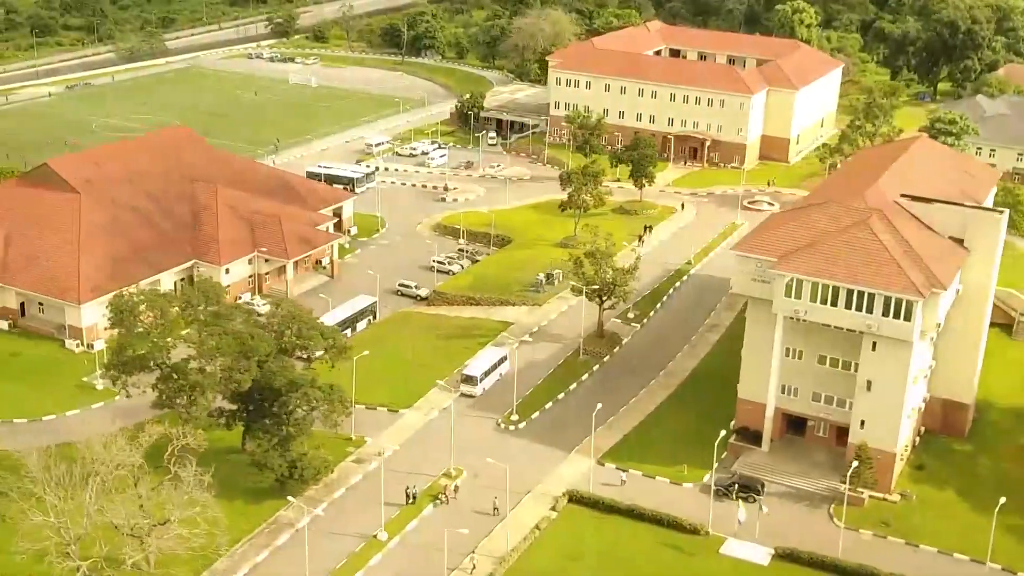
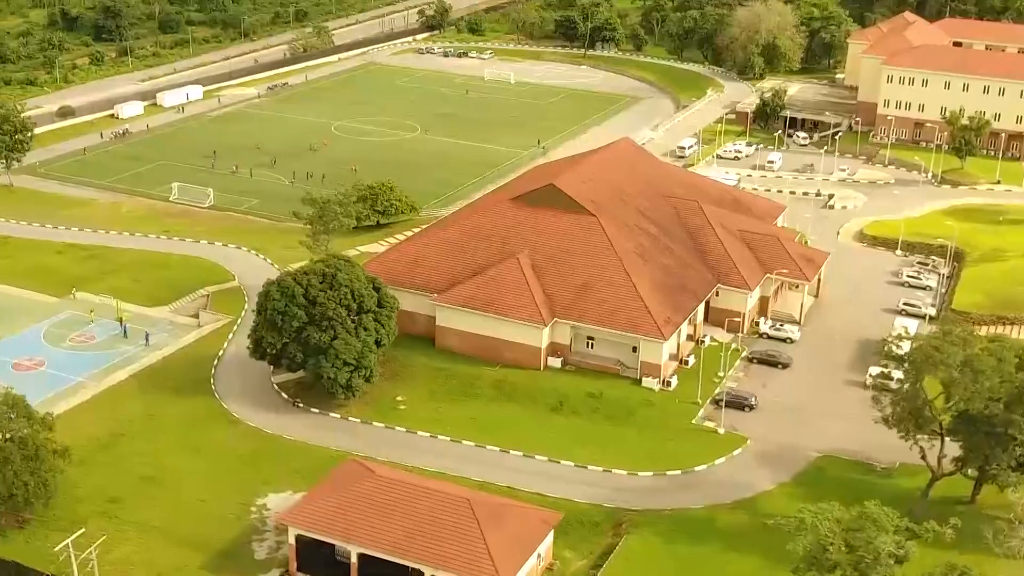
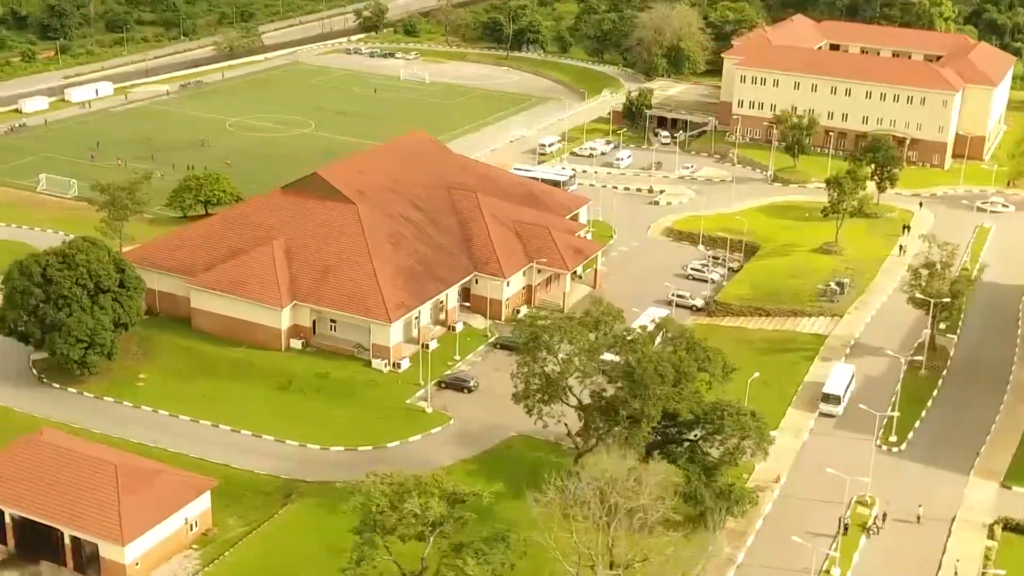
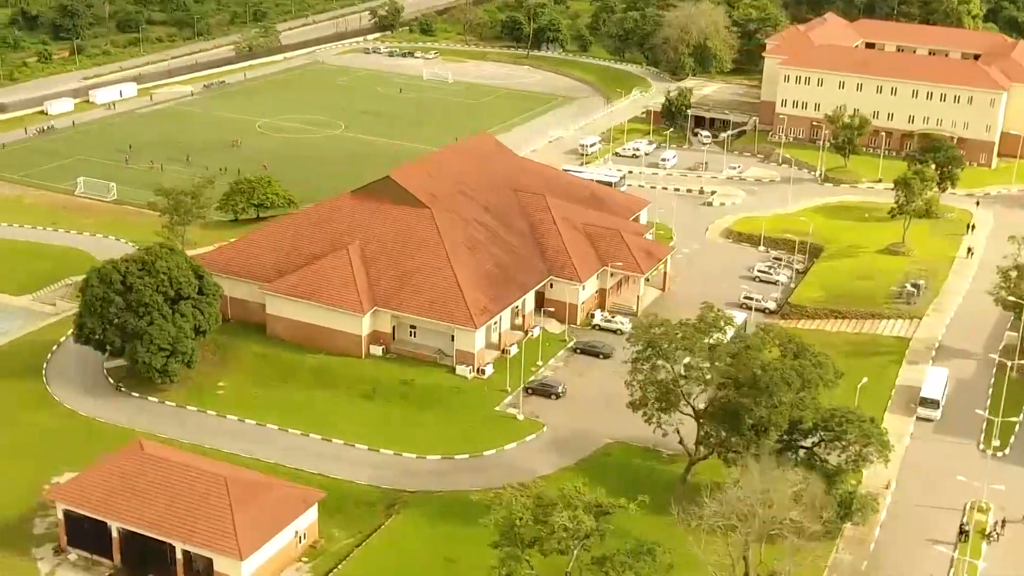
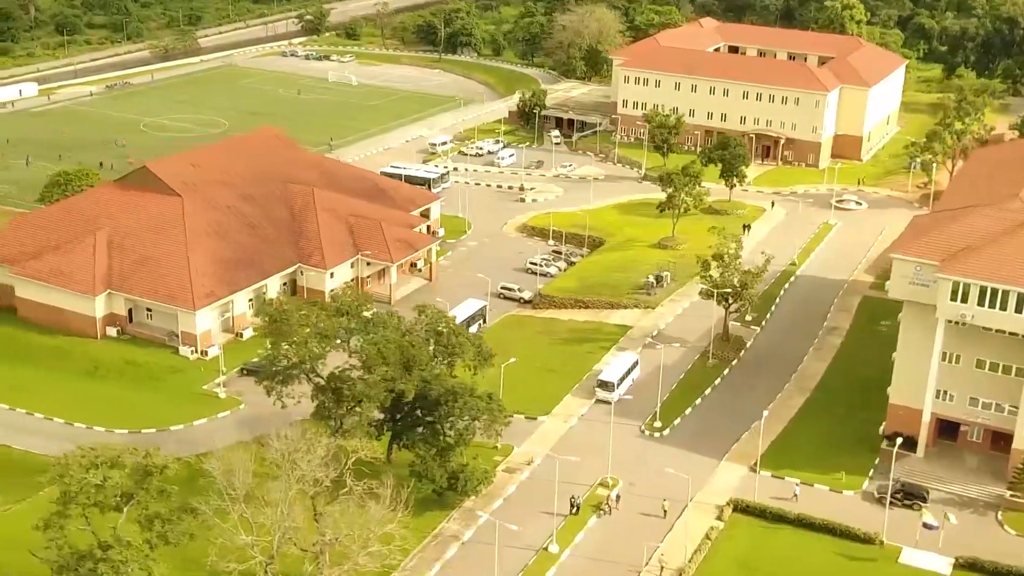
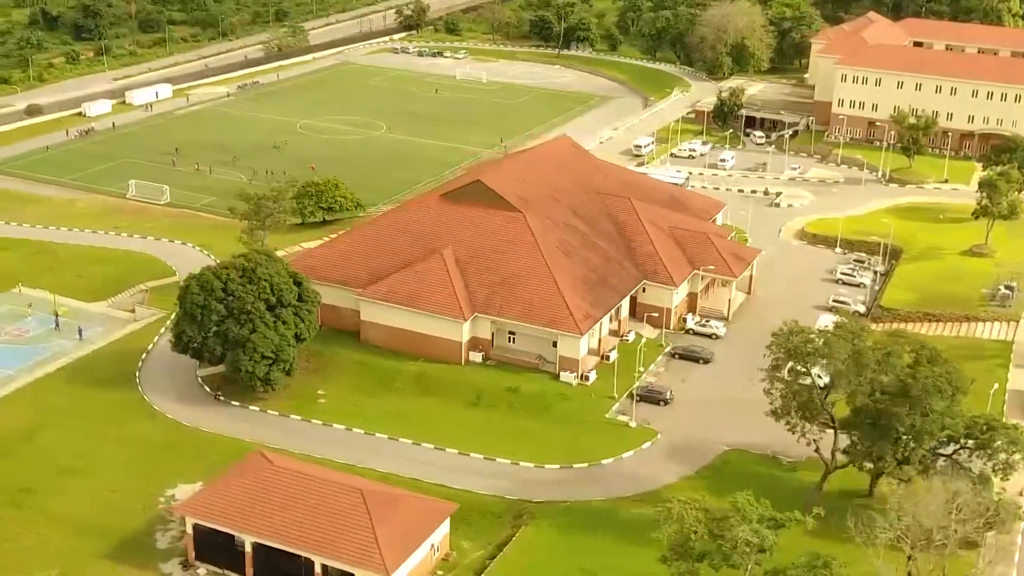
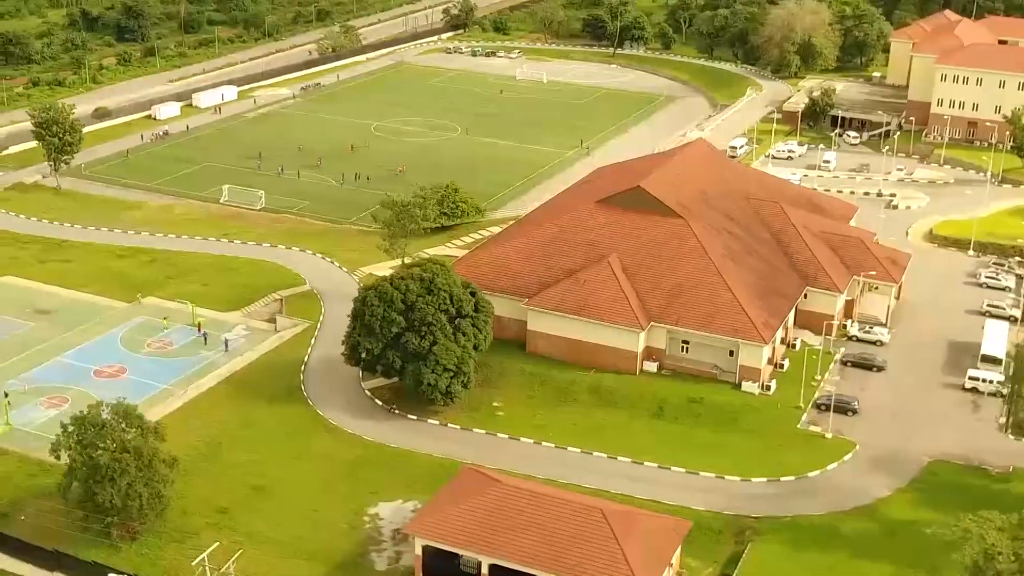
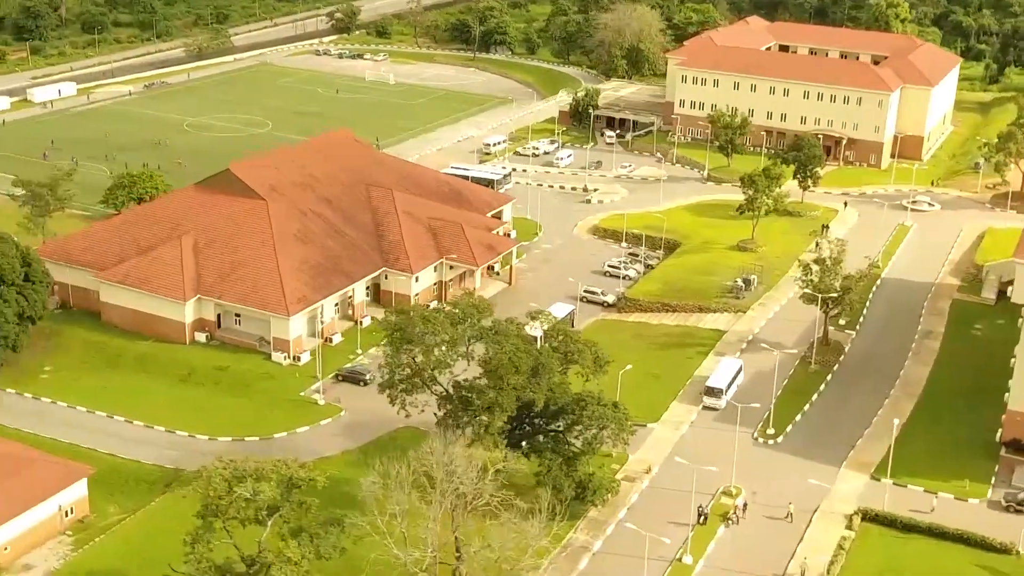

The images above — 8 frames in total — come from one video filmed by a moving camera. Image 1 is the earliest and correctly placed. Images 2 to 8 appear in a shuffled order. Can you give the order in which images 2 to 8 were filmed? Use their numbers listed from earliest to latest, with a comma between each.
5, 8, 3, 4, 6, 2, 7
